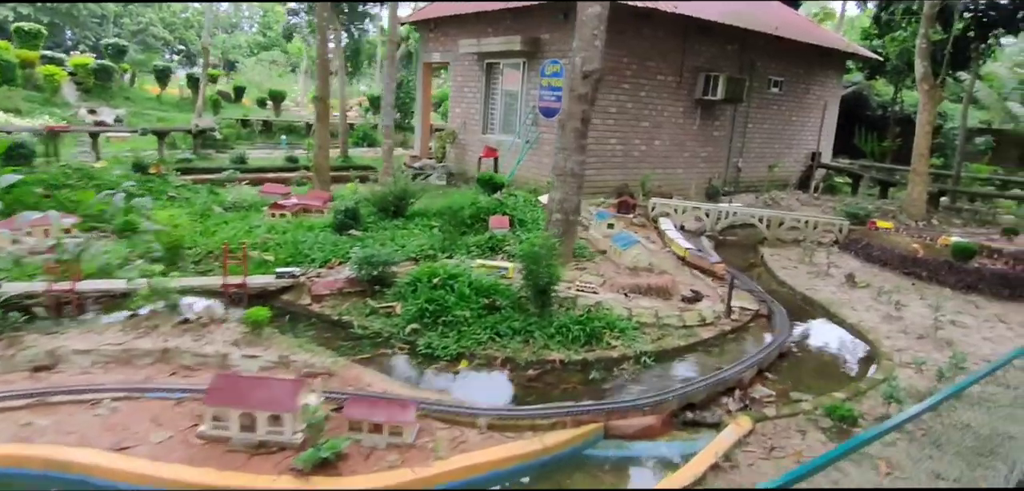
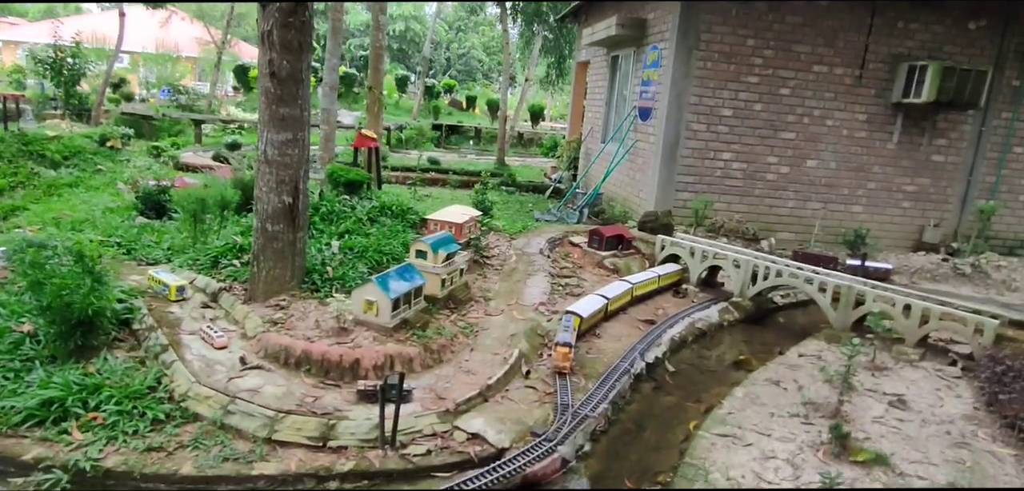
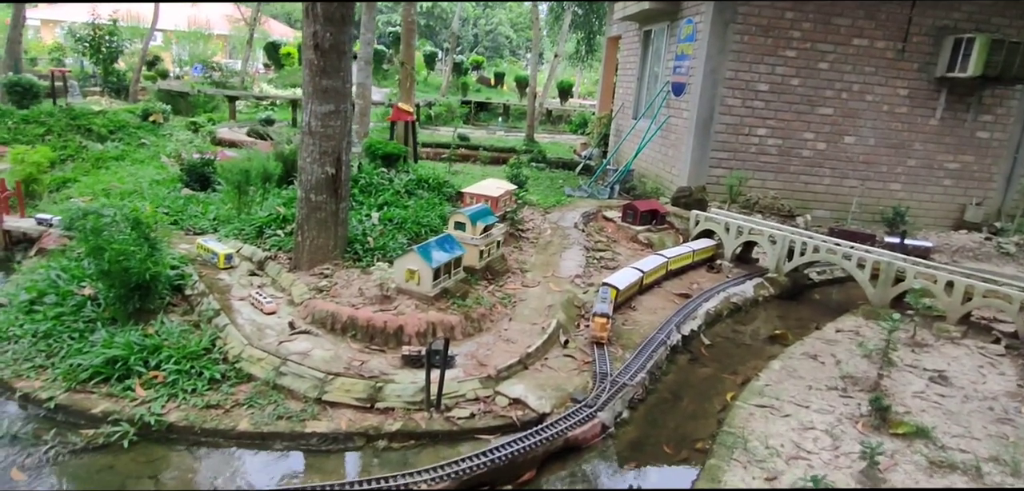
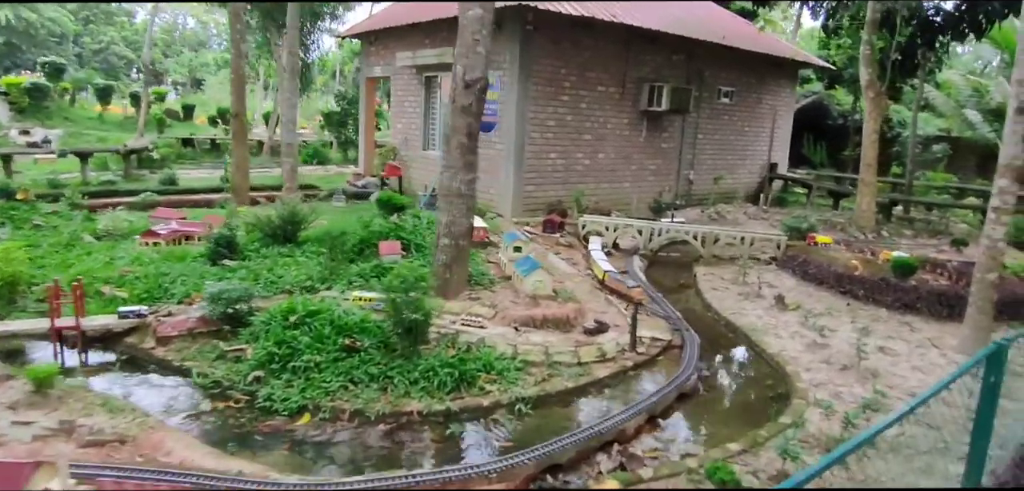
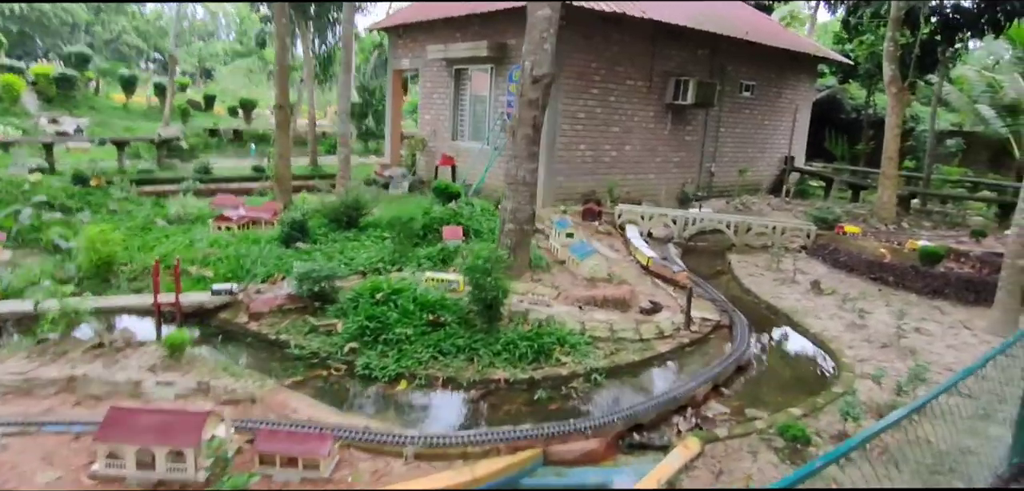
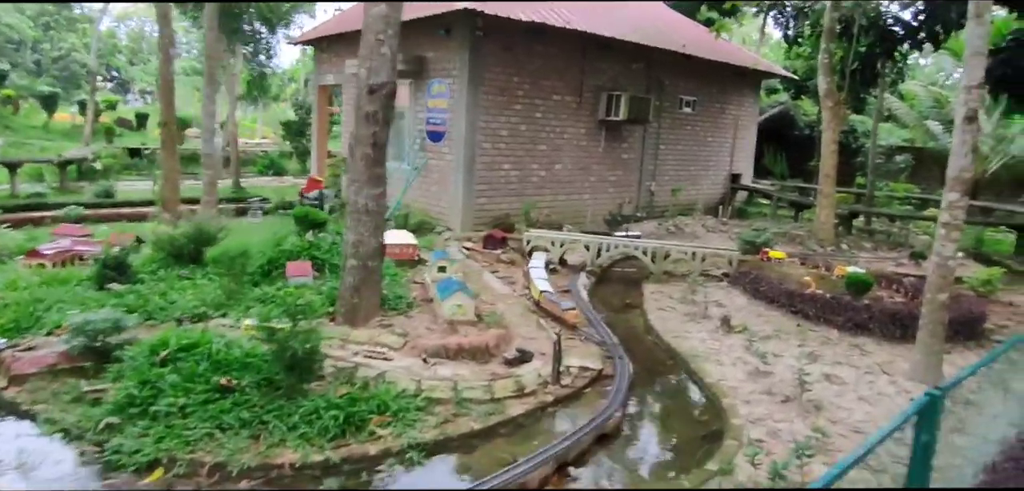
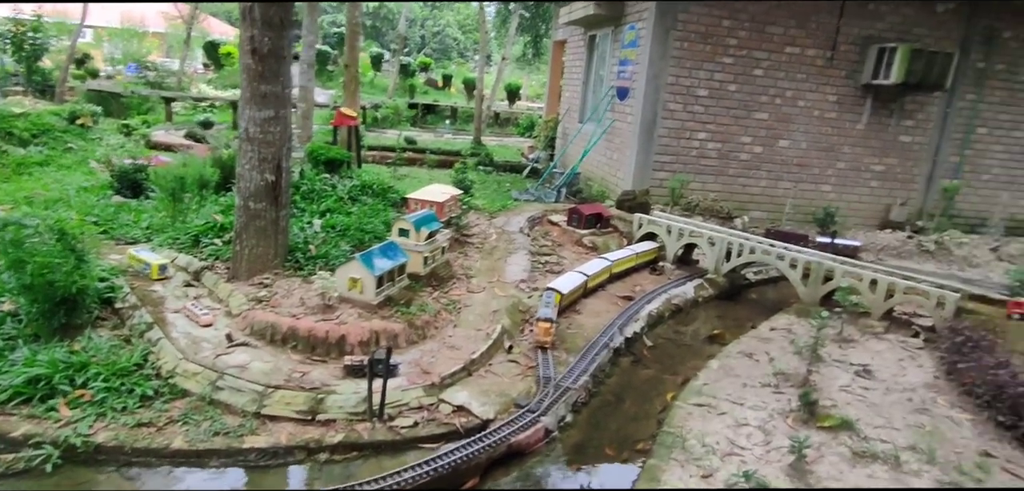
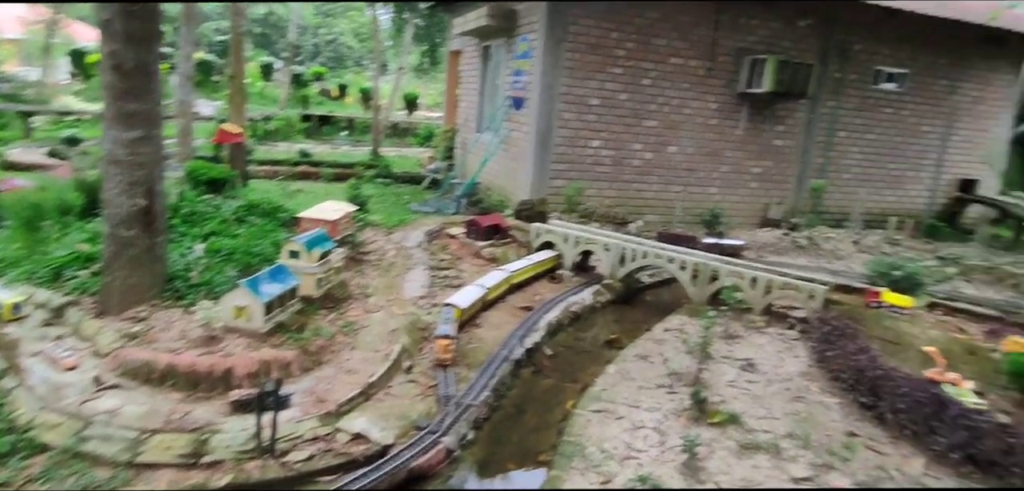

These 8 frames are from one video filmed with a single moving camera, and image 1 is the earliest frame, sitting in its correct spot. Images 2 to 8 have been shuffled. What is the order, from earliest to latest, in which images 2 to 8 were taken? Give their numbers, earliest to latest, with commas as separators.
5, 4, 6, 2, 3, 7, 8
